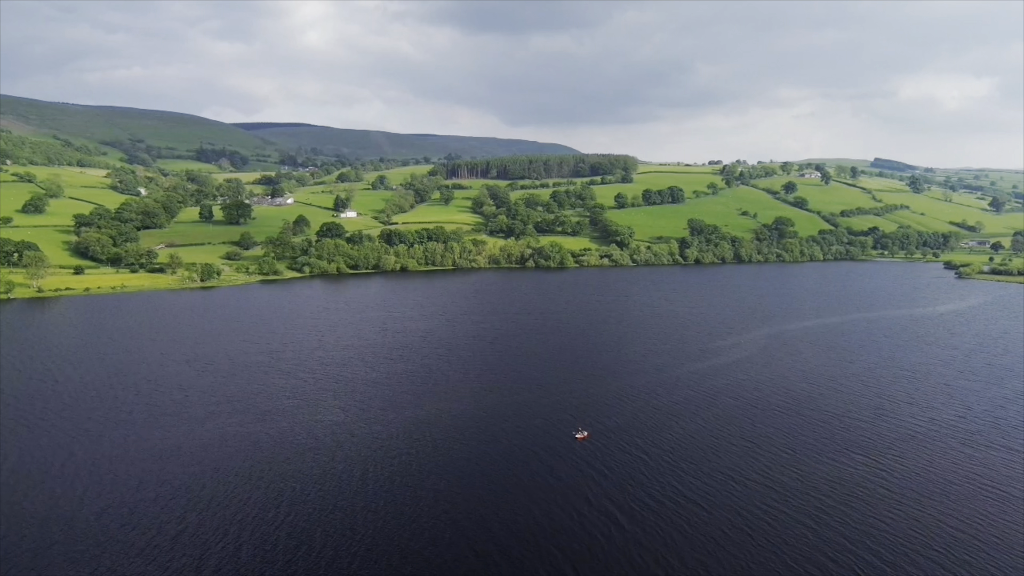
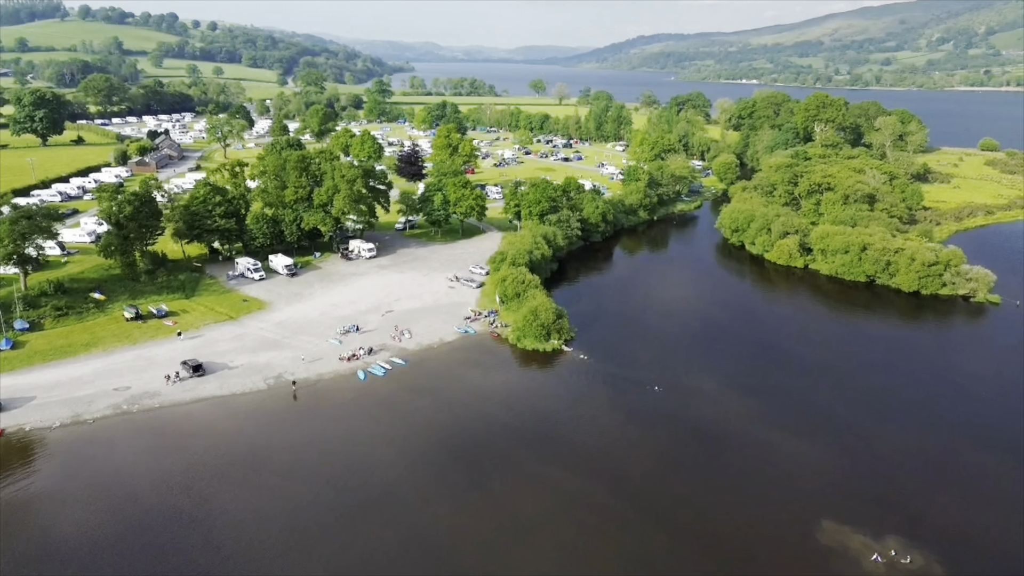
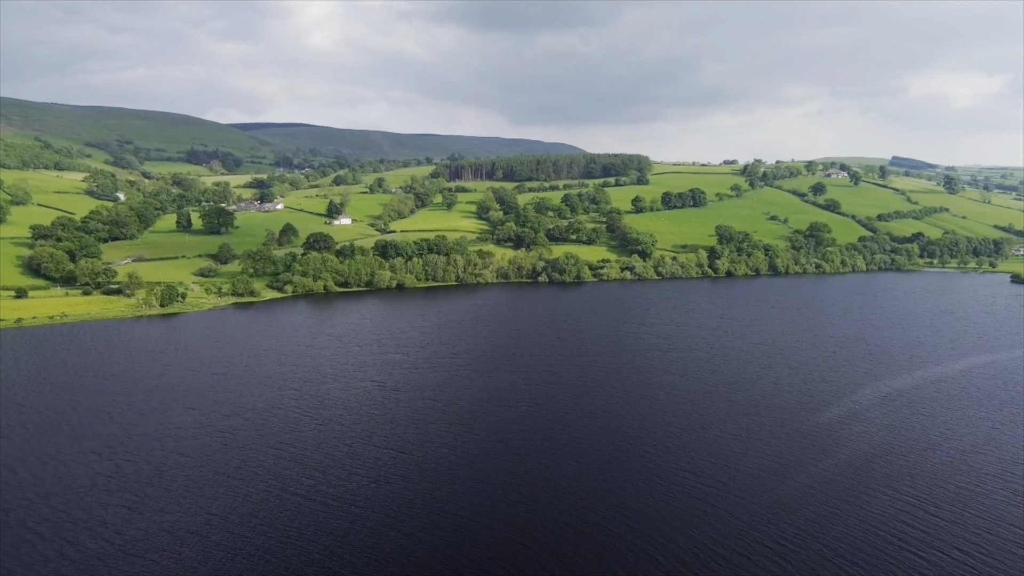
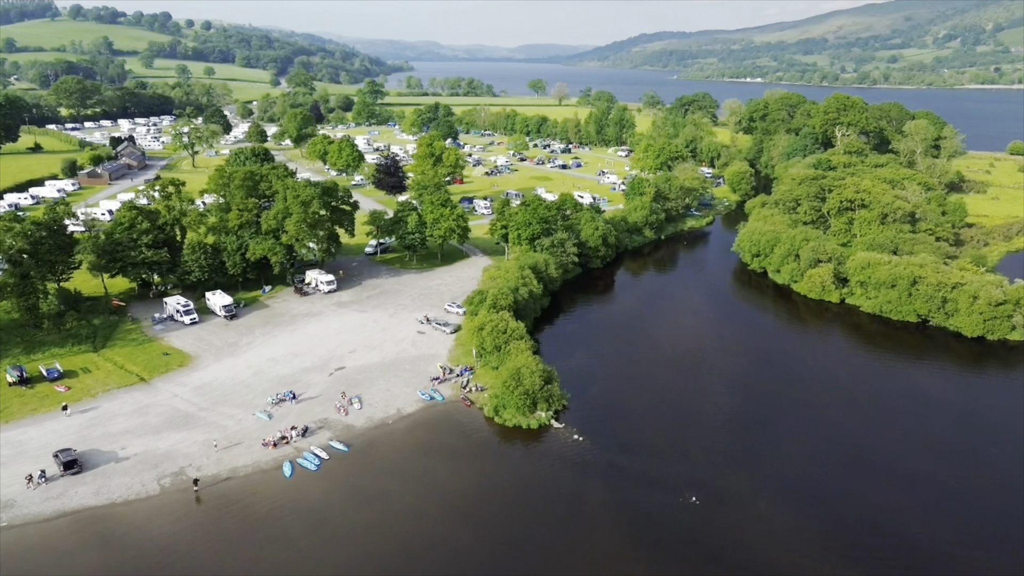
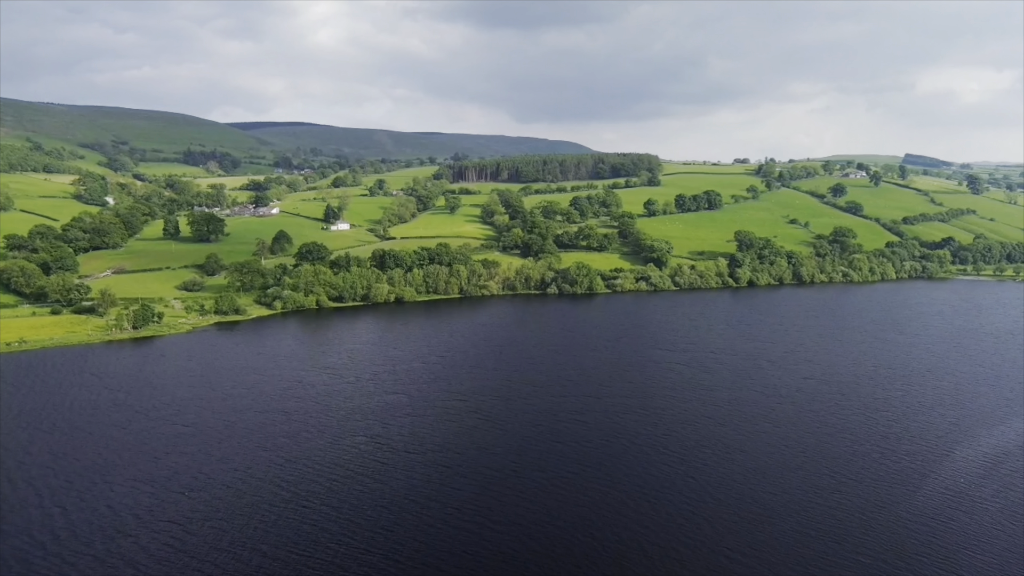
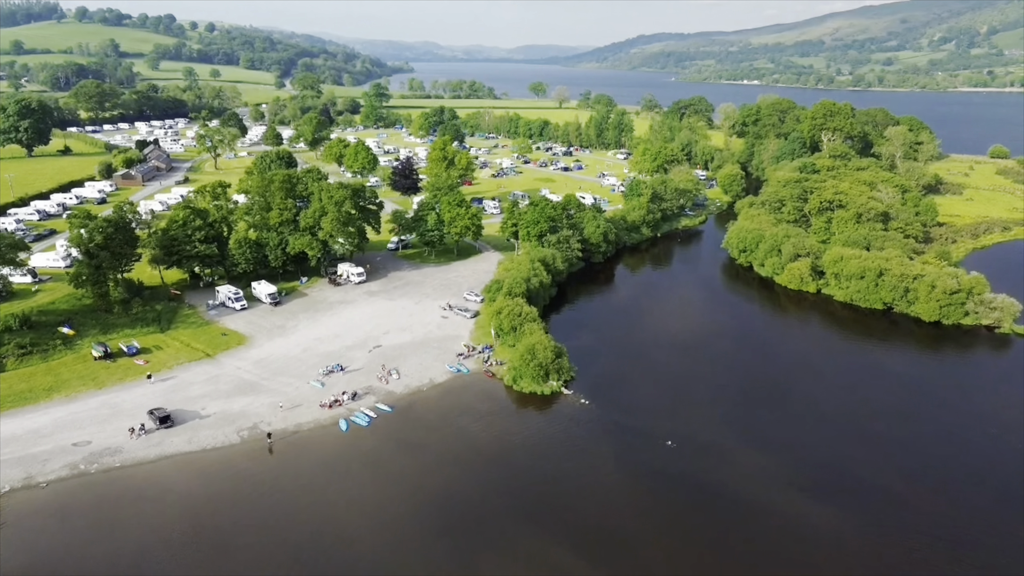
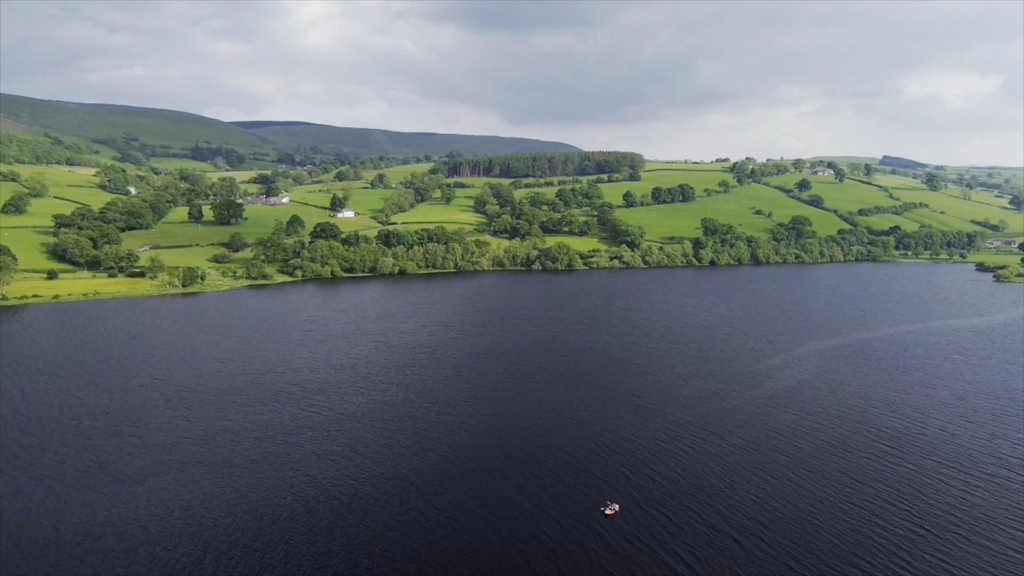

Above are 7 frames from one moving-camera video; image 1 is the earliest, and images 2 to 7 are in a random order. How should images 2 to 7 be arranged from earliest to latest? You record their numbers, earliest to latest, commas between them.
7, 3, 5, 2, 6, 4
